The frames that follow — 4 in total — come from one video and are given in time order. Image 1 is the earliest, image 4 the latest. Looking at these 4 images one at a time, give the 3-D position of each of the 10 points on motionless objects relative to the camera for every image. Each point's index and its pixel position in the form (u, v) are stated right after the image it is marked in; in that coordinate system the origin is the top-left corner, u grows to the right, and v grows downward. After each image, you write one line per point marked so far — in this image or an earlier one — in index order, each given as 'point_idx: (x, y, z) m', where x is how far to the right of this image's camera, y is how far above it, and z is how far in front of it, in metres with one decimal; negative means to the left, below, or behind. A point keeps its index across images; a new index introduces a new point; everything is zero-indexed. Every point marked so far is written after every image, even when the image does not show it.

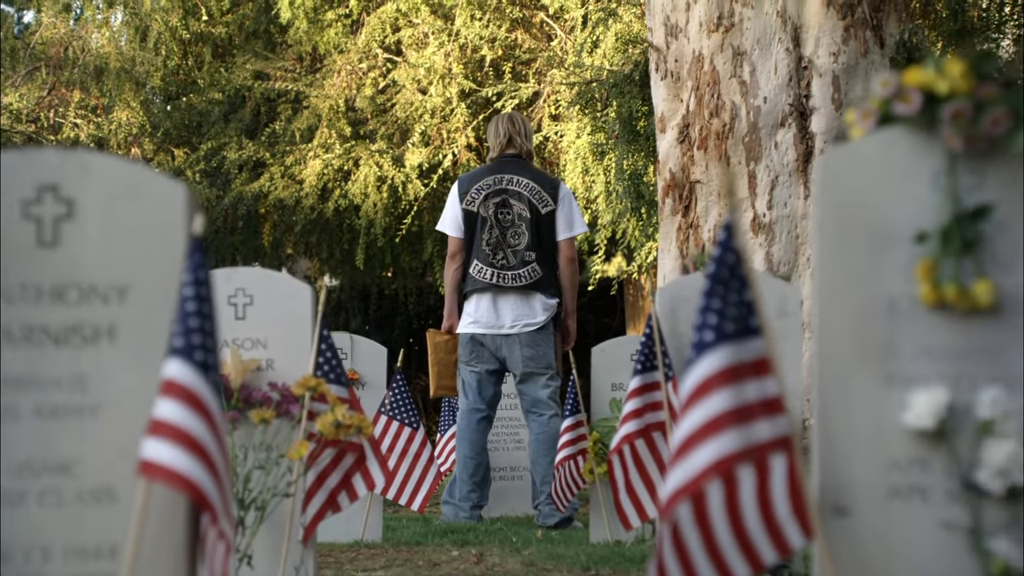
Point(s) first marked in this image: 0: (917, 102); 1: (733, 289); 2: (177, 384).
0: (+0.9, +0.4, +2.8) m
1: (+0.5, 0.0, +3.0) m
2: (-0.7, -0.2, +2.8) m
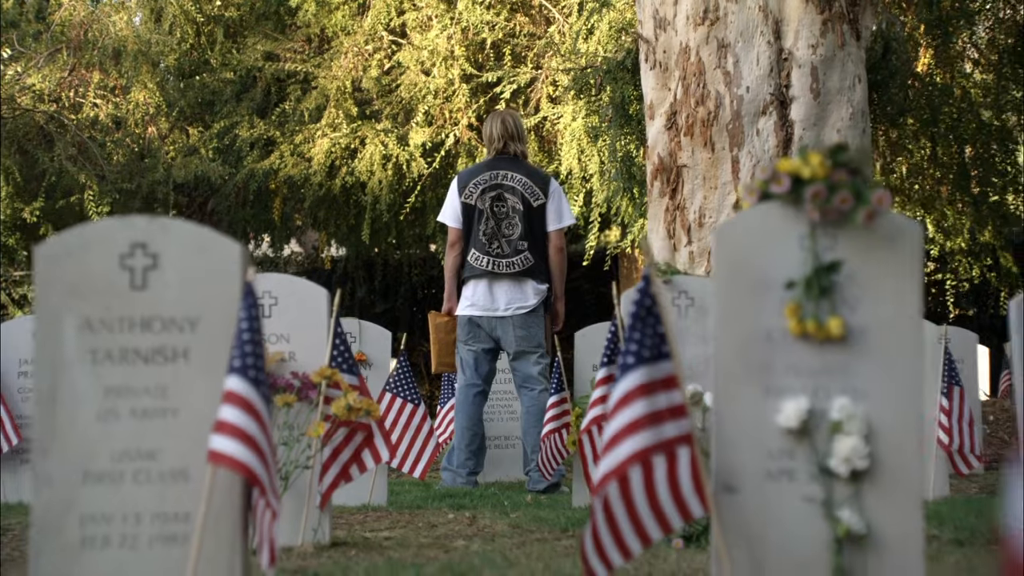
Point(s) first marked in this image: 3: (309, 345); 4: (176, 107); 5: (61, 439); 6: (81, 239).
0: (+0.8, +0.3, +3.7) m
1: (+0.4, -0.1, +3.9) m
2: (-0.8, -0.3, +3.8) m
3: (-0.8, -0.2, +5.2) m
4: (-3.9, +2.1, +15.1) m
5: (-1.3, -0.4, +3.8) m
6: (-1.3, +0.1, +3.8) m
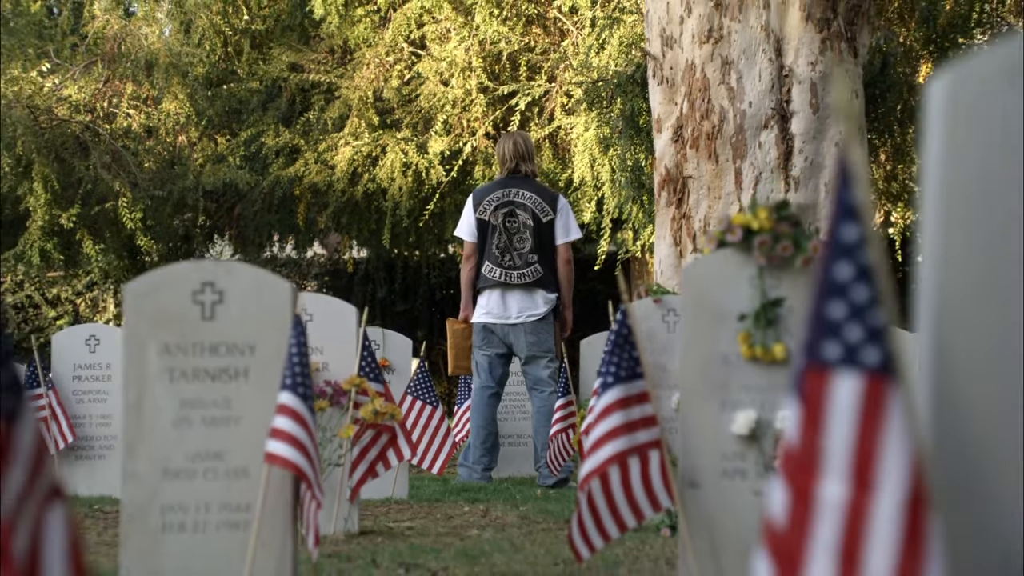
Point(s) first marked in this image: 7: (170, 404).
0: (+0.8, +0.2, +4.5) m
1: (+0.4, -0.2, +4.7) m
2: (-0.8, -0.4, +4.6) m
3: (-0.8, -0.3, +6.1) m
4: (-3.8, +2.1, +15.9) m
5: (-1.3, -0.5, +4.6) m
6: (-1.2, 0.0, +4.6) m
7: (-1.2, -0.4, +4.7) m
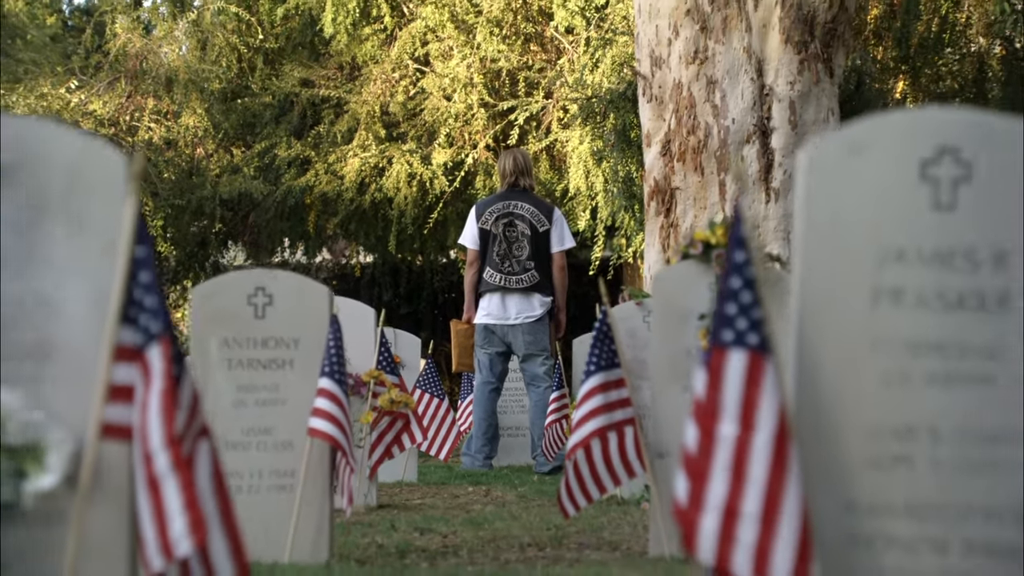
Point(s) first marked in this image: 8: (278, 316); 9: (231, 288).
0: (+0.8, +0.2, +5.6) m
1: (+0.4, -0.3, +5.8) m
2: (-0.8, -0.4, +5.7) m
3: (-0.8, -0.4, +7.2) m
4: (-3.8, +2.0, +17.1) m
5: (-1.3, -0.6, +5.8) m
6: (-1.3, 0.0, +5.7) m
7: (-1.2, -0.4, +5.8) m
8: (-1.0, -0.1, +5.8) m
9: (-1.2, 0.0, +5.7) m
